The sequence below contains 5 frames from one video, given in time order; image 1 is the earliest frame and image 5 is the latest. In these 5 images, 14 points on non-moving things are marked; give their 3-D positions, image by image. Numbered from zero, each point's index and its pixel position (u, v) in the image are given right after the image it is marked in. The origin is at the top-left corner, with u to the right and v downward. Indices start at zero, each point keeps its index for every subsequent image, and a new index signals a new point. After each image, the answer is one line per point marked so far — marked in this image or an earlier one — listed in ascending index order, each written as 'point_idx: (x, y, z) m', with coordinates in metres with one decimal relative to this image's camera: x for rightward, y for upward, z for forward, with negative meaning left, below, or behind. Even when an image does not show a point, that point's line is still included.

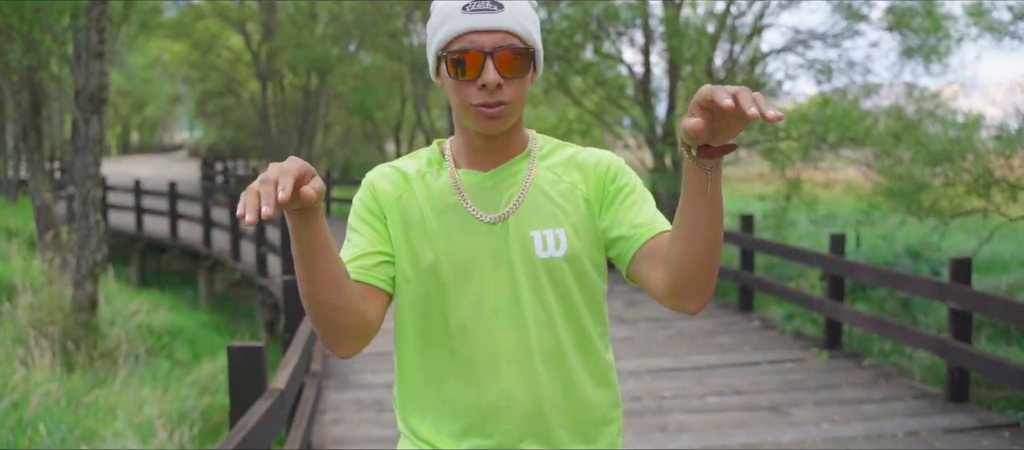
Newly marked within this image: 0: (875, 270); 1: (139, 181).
0: (+2.2, -0.3, +6.1) m
1: (-5.3, +0.6, +14.0) m
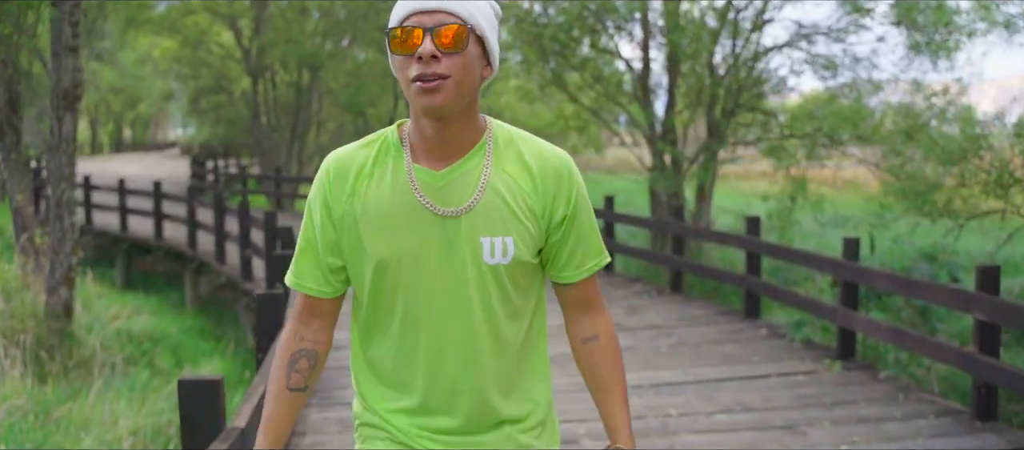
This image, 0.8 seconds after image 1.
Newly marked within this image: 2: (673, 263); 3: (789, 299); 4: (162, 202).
0: (+2.2, -0.3, +5.8) m
1: (-5.3, +0.6, +13.6) m
2: (+1.4, -0.3, +8.6) m
3: (+1.9, -0.5, +6.9) m
4: (-4.4, +0.3, +12.6) m
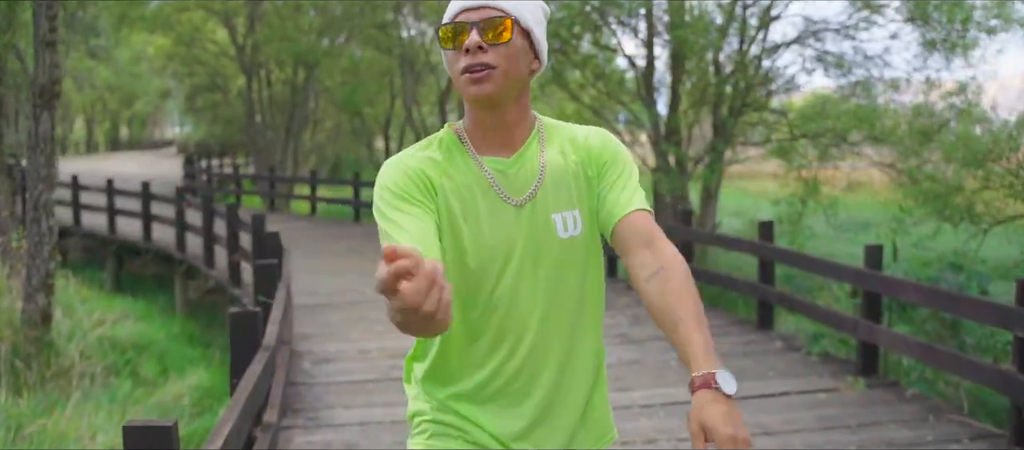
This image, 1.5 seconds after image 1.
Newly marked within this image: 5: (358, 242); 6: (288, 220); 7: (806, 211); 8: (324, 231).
0: (+2.2, -0.3, +5.4) m
1: (-5.3, +0.6, +13.2) m
2: (+1.4, -0.4, +8.2) m
3: (+1.9, -0.6, +6.5) m
4: (-4.4, +0.3, +12.2) m
5: (-2.0, -0.2, +12.7) m
6: (-3.5, +0.1, +15.8) m
7: (+2.8, +0.1, +9.3) m
8: (-2.7, -0.1, +14.0) m
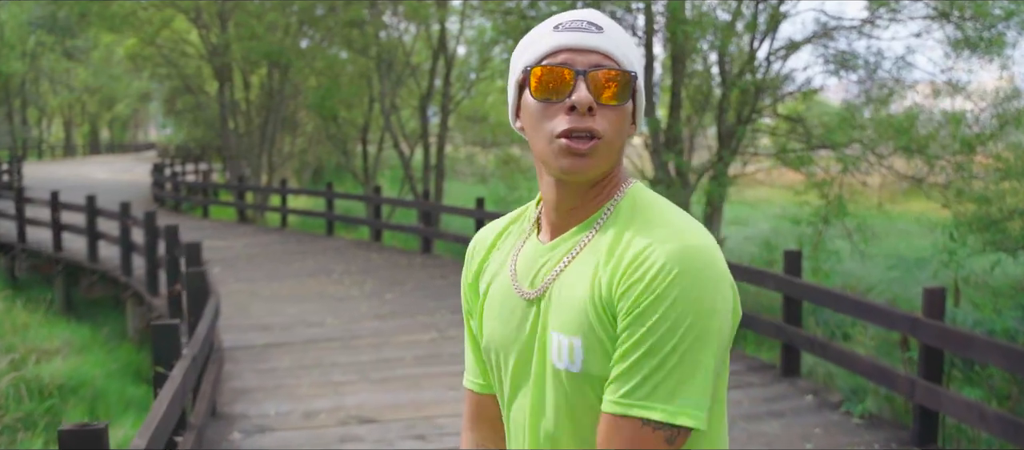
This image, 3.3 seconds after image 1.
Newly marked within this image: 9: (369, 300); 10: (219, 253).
0: (+2.1, -0.5, +4.3) m
1: (-5.5, +0.4, +12.1) m
2: (+1.3, -0.5, +7.1) m
3: (+1.8, -0.7, +5.4) m
4: (-4.6, +0.1, +11.0) m
5: (-2.2, -0.4, +11.6) m
6: (-3.8, -0.1, +14.6) m
7: (+2.6, -0.1, +8.3) m
8: (-2.8, -0.3, +12.9) m
9: (-1.3, -0.7, +8.8) m
10: (-3.6, -0.3, +12.4) m
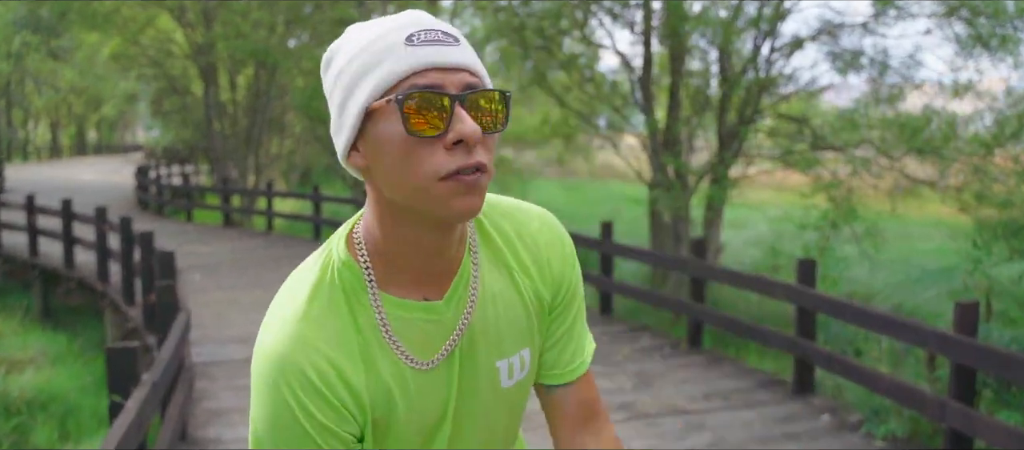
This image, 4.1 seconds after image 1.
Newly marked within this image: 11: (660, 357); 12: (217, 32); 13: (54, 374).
0: (+2.1, -0.6, +3.9) m
1: (-5.6, +0.3, +11.6) m
2: (+1.2, -0.6, +6.8) m
3: (+1.8, -0.8, +5.0) m
4: (-4.6, 0.0, +10.6) m
5: (-2.2, -0.5, +11.2) m
6: (-3.9, -0.2, +14.2) m
7: (+2.6, -0.1, +7.9) m
8: (-2.9, -0.3, +12.5) m
9: (-1.3, -0.7, +8.4) m
10: (-3.7, -0.4, +12.0) m
11: (+1.0, -0.9, +6.7) m
12: (-4.5, +2.9, +15.0) m
13: (-4.0, -1.3, +8.6) m
